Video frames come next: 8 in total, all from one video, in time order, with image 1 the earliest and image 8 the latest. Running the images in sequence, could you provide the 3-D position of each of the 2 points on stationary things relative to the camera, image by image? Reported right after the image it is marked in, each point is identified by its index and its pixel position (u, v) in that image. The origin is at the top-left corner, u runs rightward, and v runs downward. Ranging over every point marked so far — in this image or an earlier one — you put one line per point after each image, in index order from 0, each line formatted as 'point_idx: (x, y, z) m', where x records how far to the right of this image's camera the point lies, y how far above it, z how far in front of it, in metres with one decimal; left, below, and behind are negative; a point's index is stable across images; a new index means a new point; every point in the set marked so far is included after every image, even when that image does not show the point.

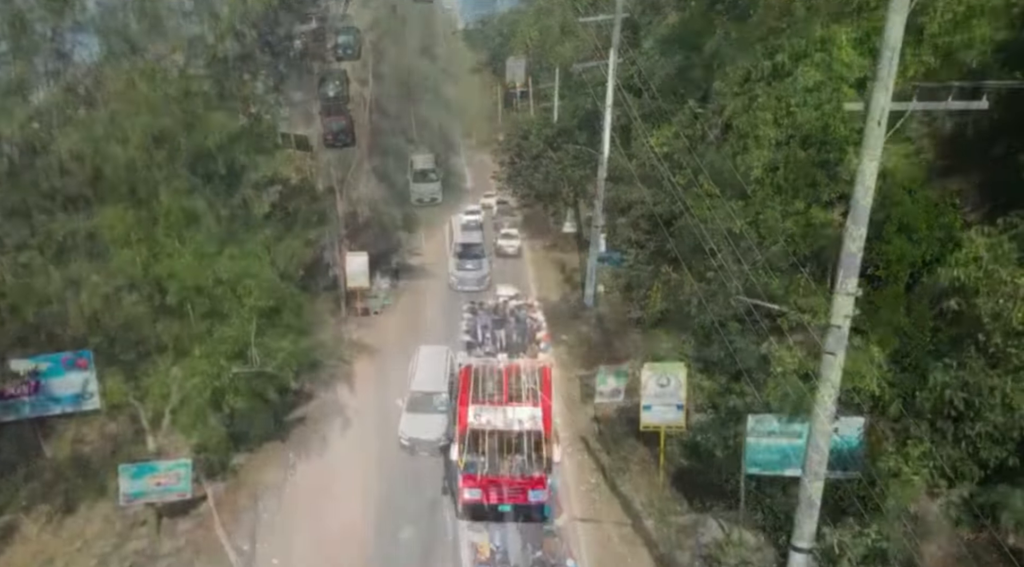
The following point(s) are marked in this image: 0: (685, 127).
0: (+4.6, +4.0, +21.8) m
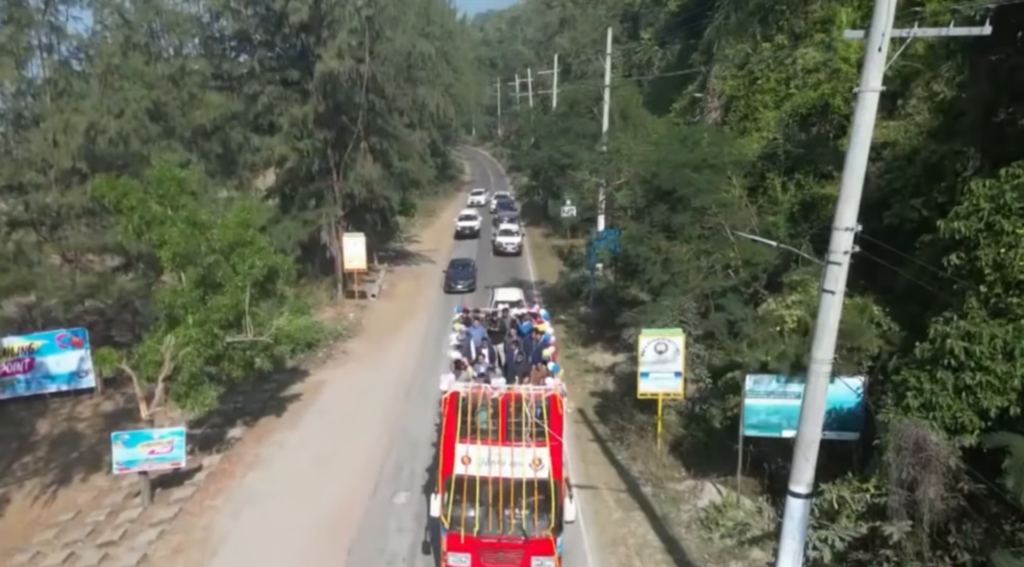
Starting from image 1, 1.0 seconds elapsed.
0: (+4.5, +4.7, +21.6) m
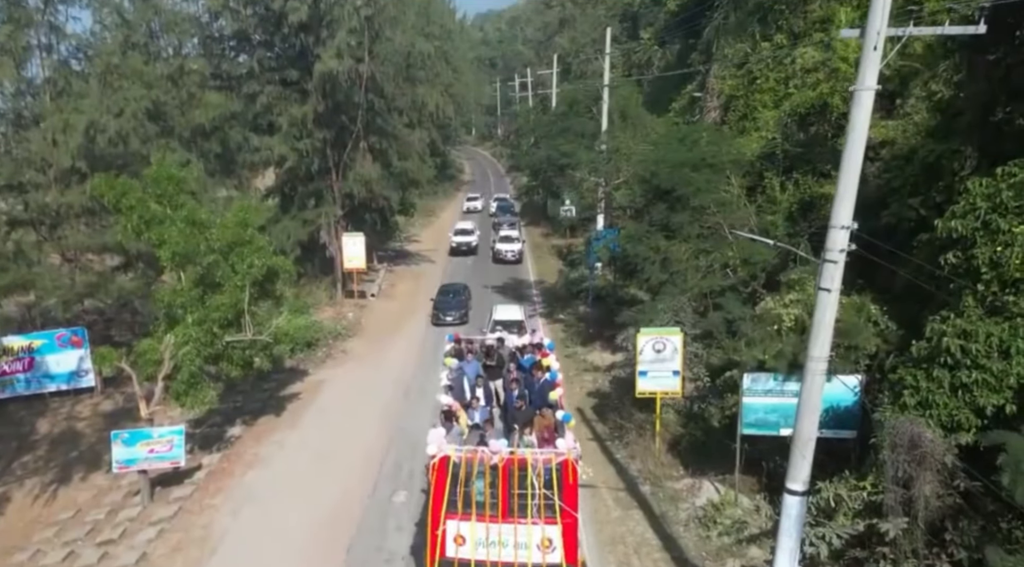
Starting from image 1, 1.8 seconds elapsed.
0: (+4.4, +4.7, +21.7) m
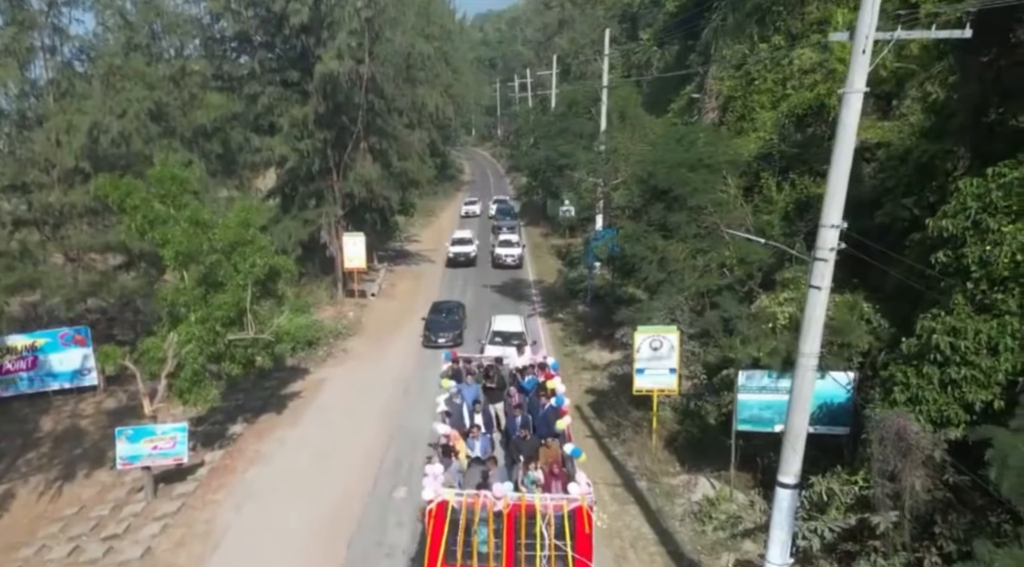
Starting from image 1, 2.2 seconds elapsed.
0: (+4.4, +4.7, +21.9) m
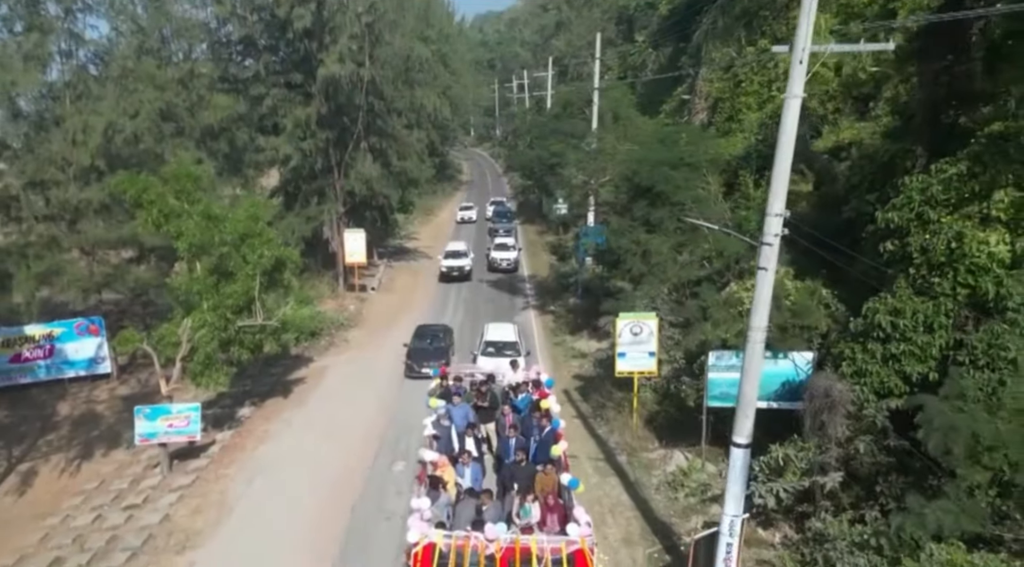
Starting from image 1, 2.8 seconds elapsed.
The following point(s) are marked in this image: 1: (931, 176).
0: (+4.2, +4.9, +22.9) m
1: (+6.5, +1.7, +11.1) m
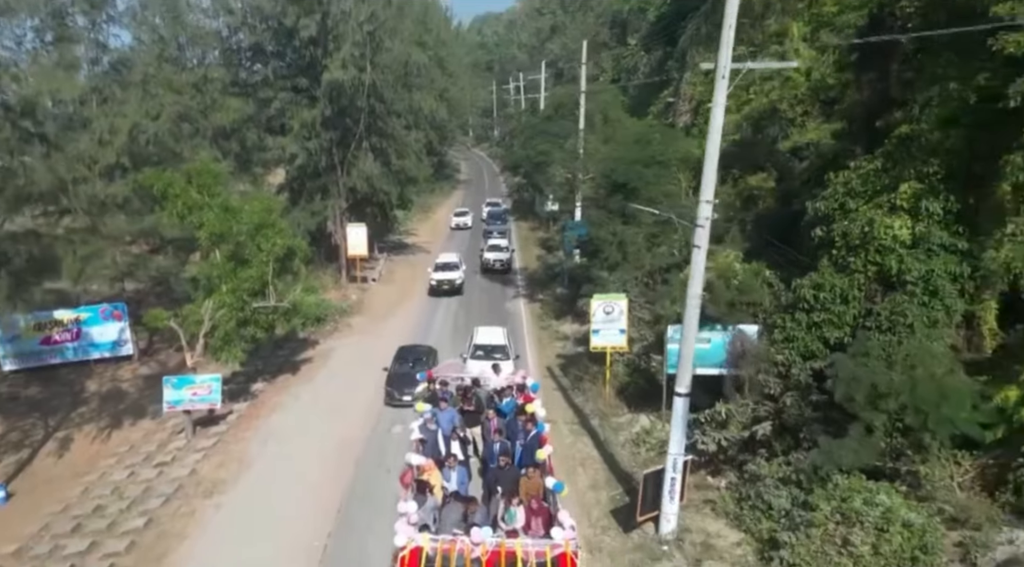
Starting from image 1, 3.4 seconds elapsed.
0: (+3.9, +5.3, +24.8) m
1: (+6.2, +2.0, +12.9) m
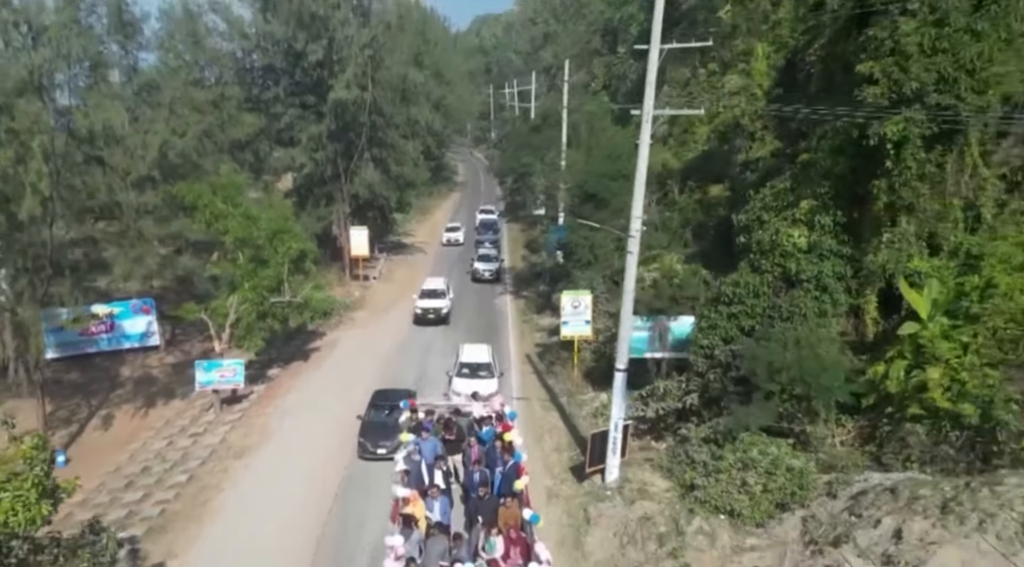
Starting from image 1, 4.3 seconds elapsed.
0: (+3.4, +5.4, +27.6) m
1: (+5.7, +2.1, +15.8) m
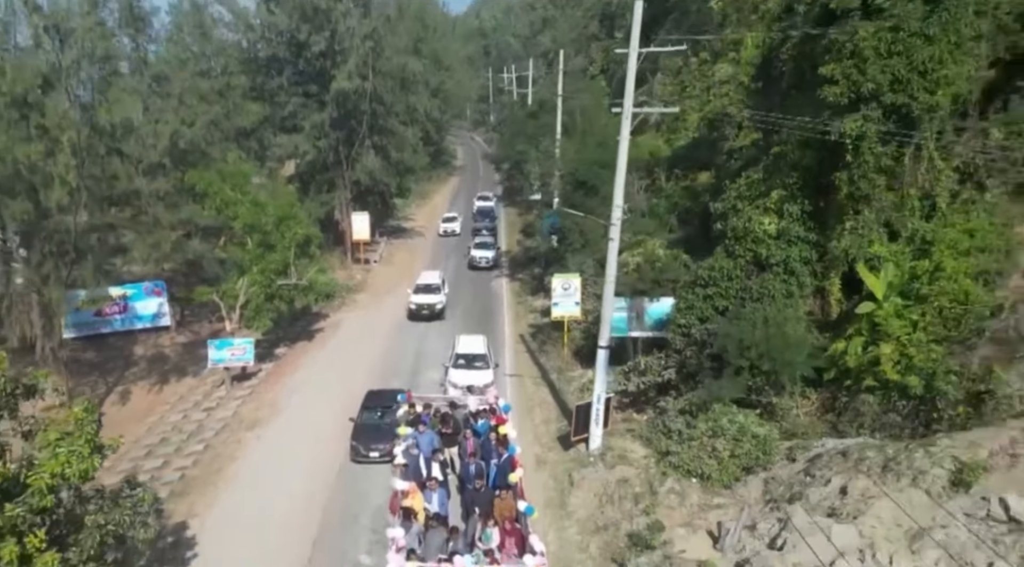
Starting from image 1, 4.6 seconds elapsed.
0: (+3.2, +6.0, +28.7) m
1: (+5.5, +2.5, +16.9) m
